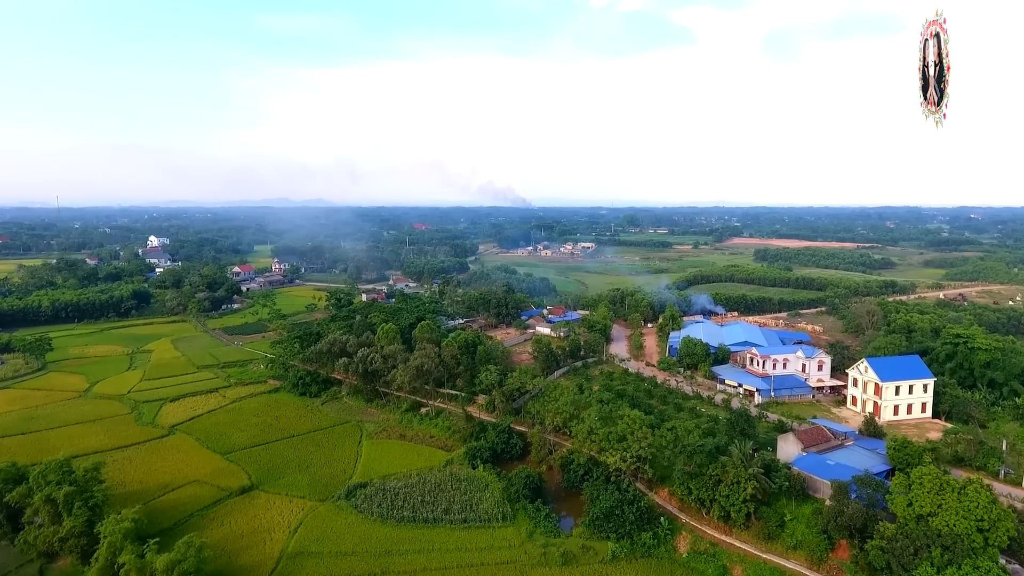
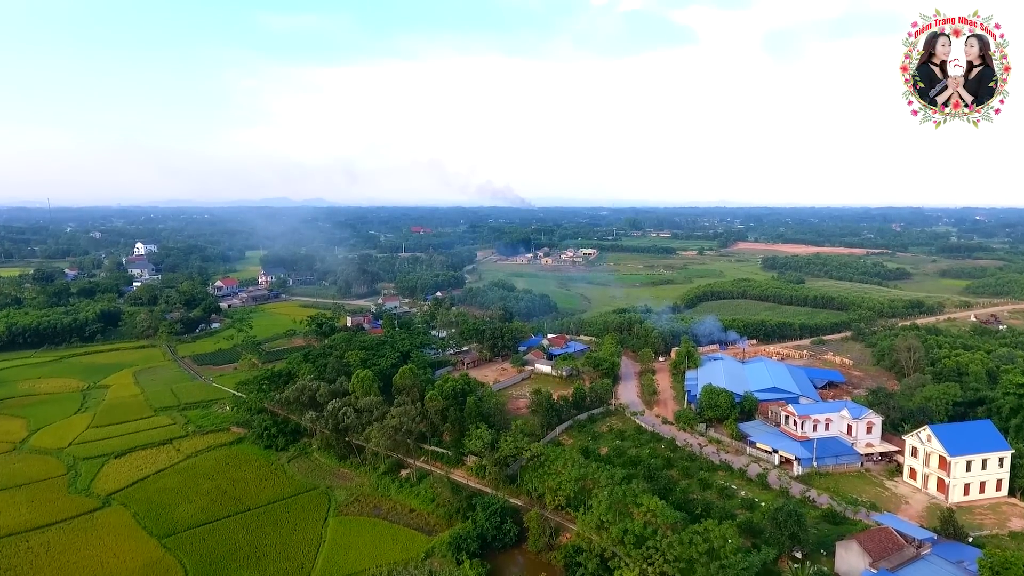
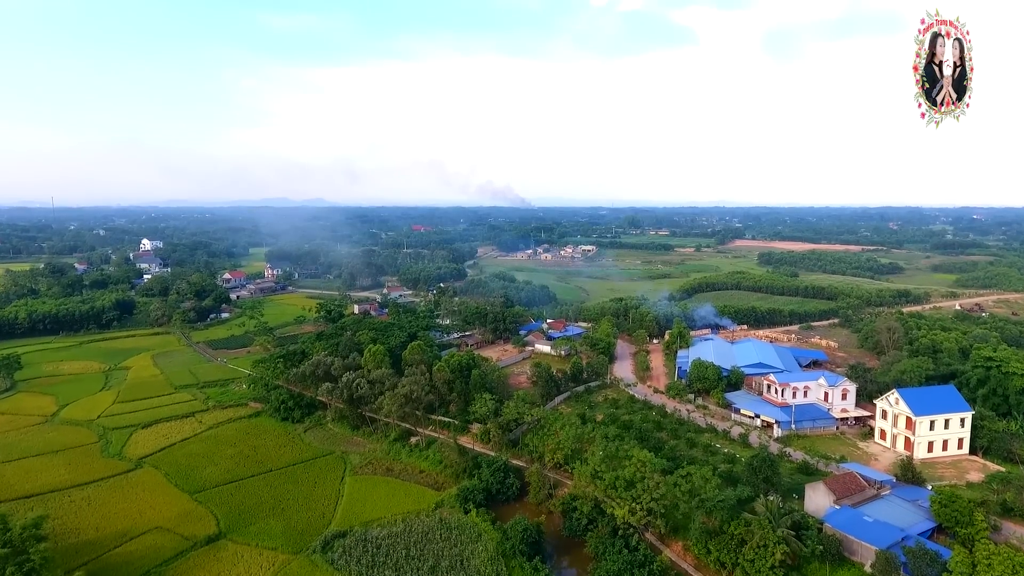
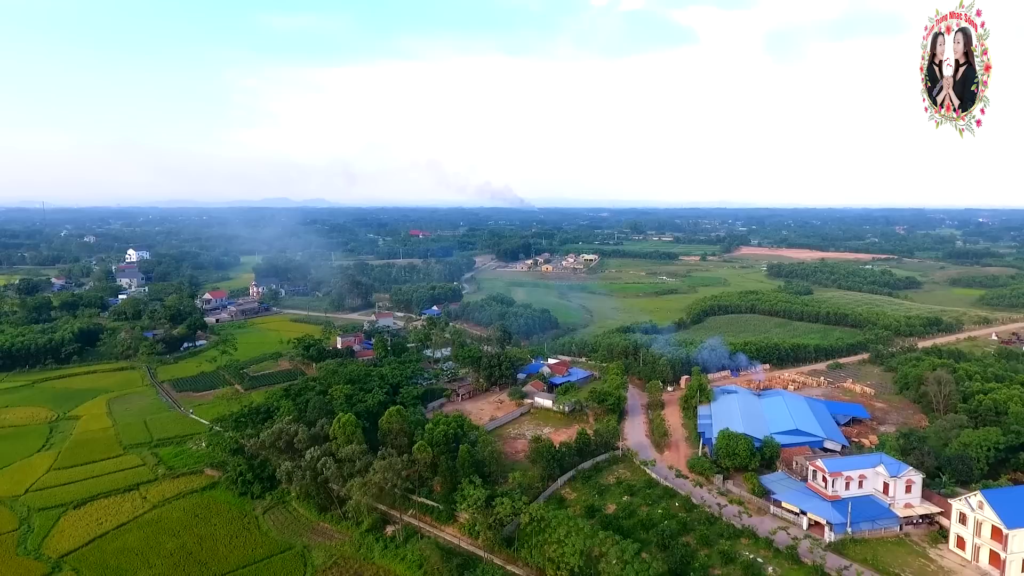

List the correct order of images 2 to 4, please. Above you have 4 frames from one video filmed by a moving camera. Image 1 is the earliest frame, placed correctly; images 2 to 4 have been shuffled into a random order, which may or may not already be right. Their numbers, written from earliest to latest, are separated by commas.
3, 2, 4
